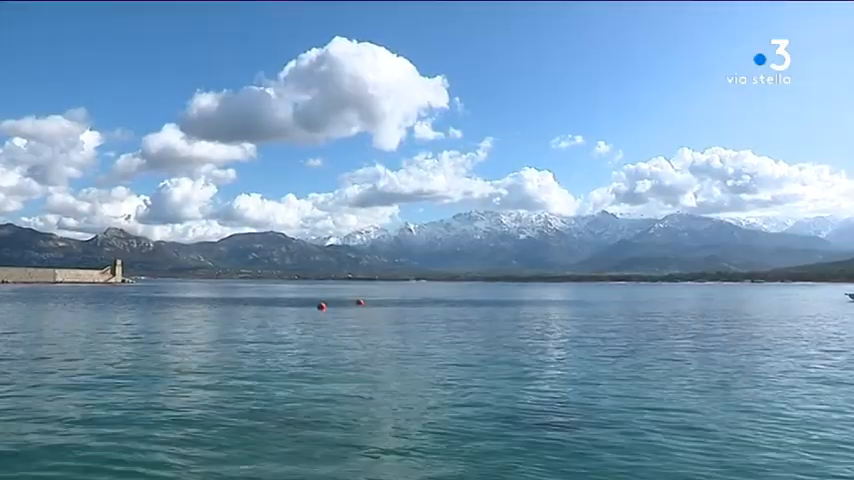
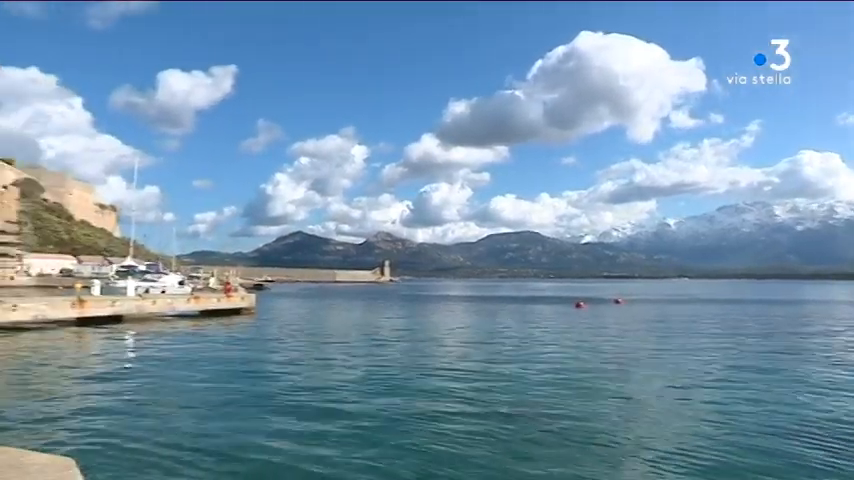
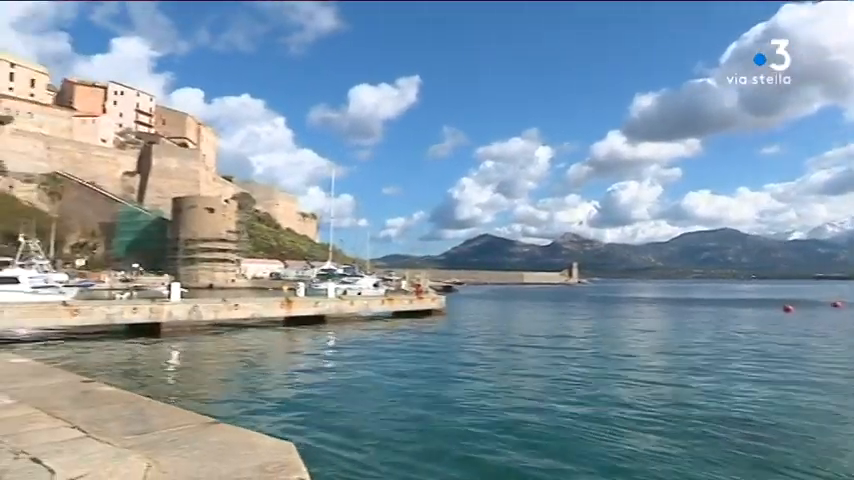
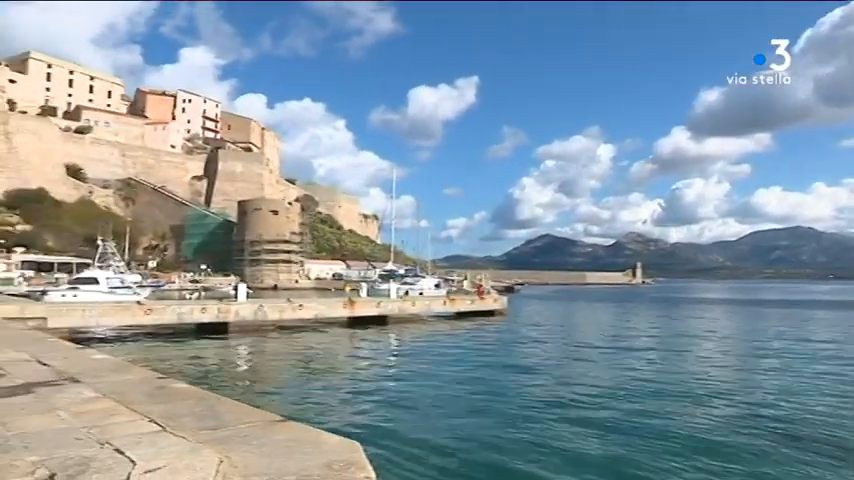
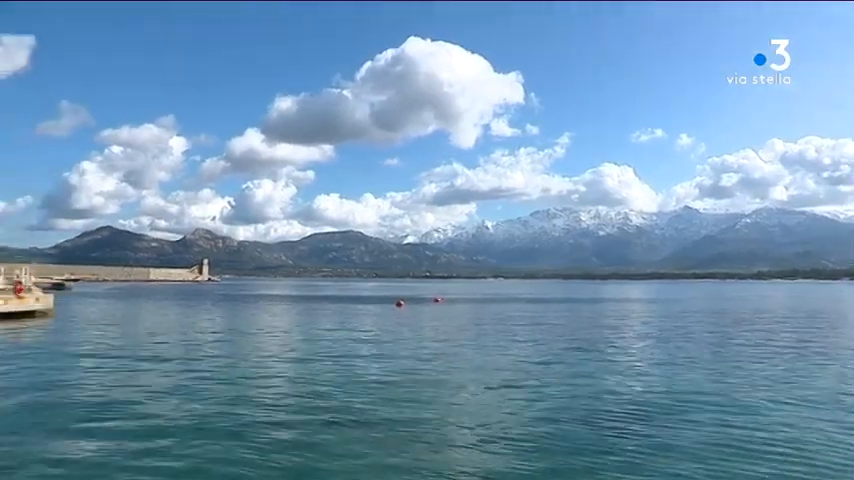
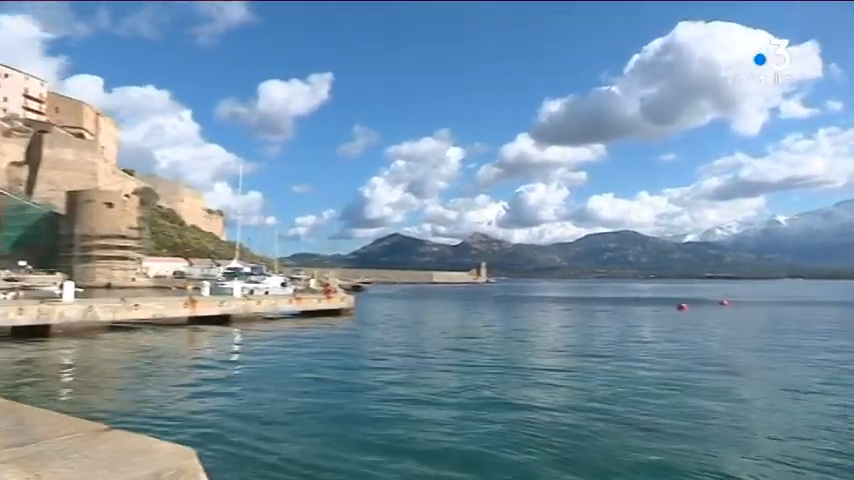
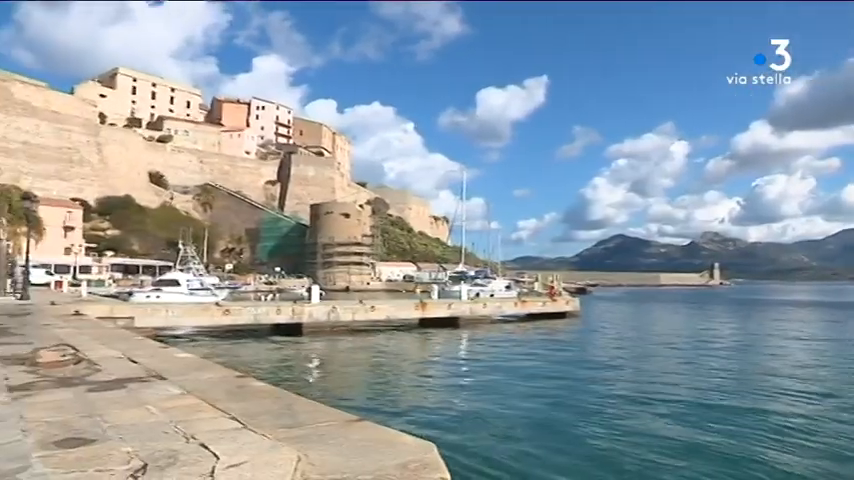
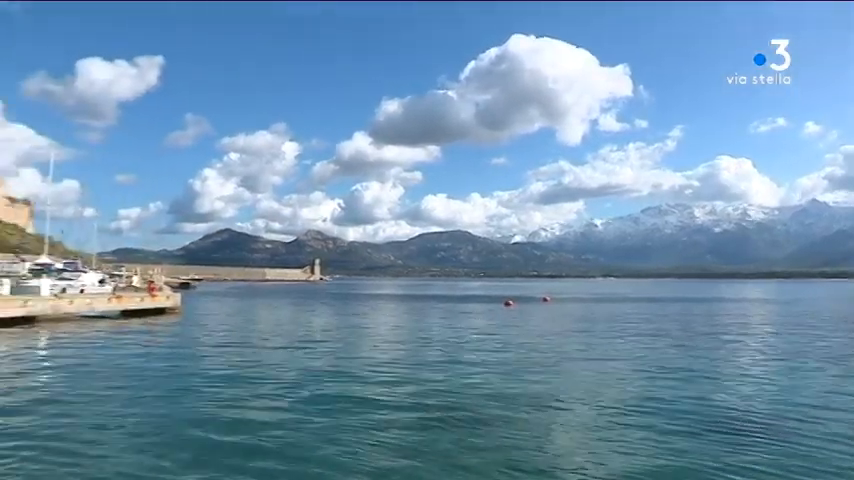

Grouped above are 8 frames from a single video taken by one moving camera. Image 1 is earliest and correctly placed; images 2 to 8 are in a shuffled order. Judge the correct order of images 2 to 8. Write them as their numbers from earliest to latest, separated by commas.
5, 8, 2, 6, 3, 4, 7
